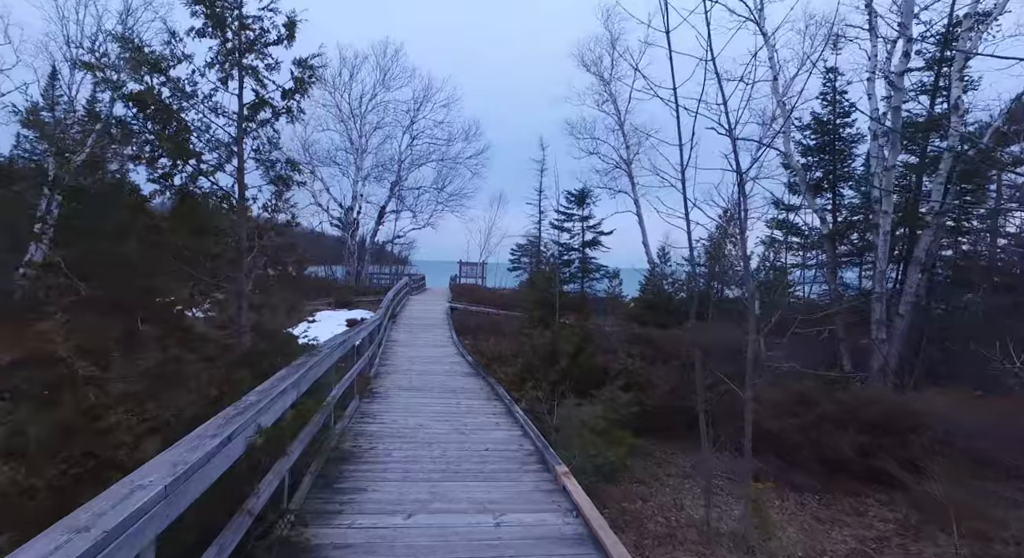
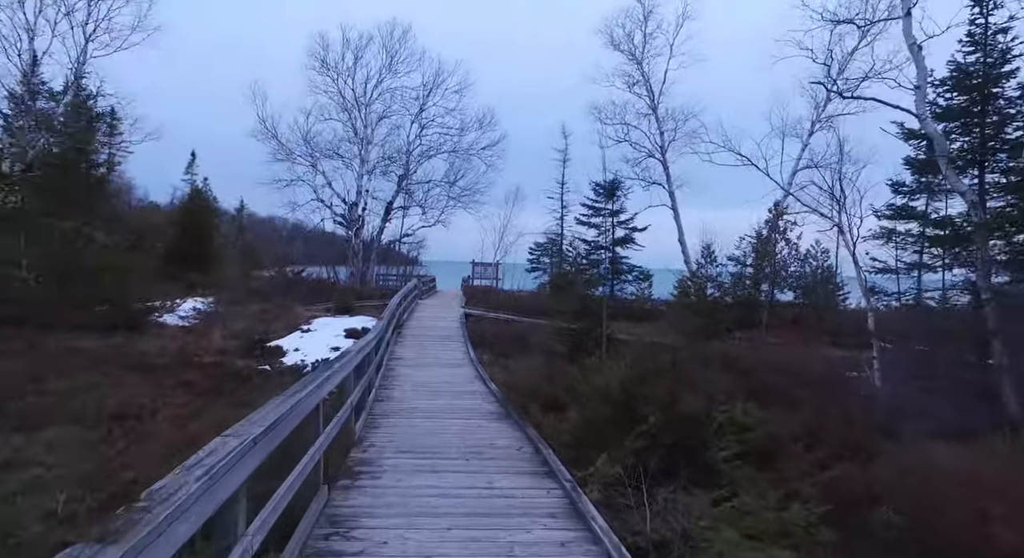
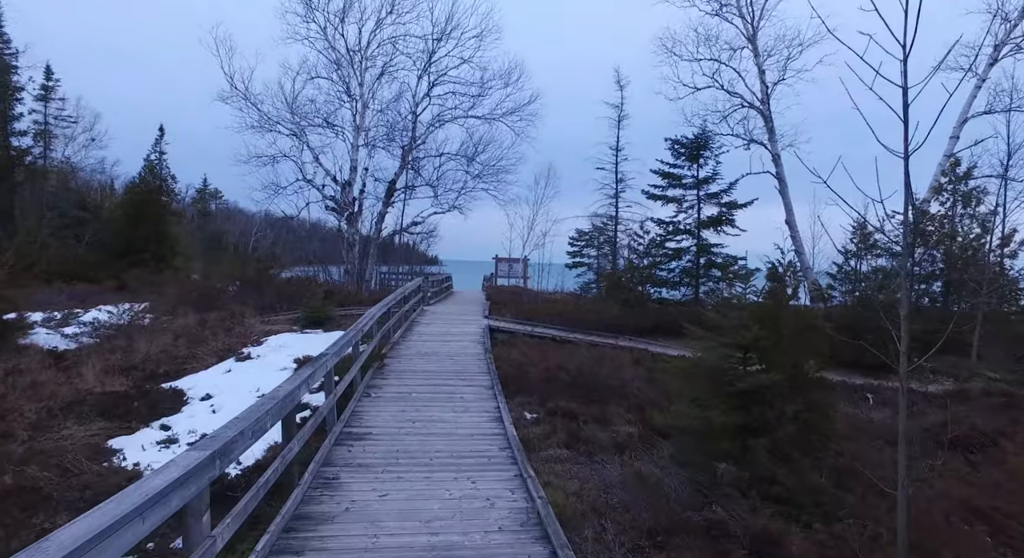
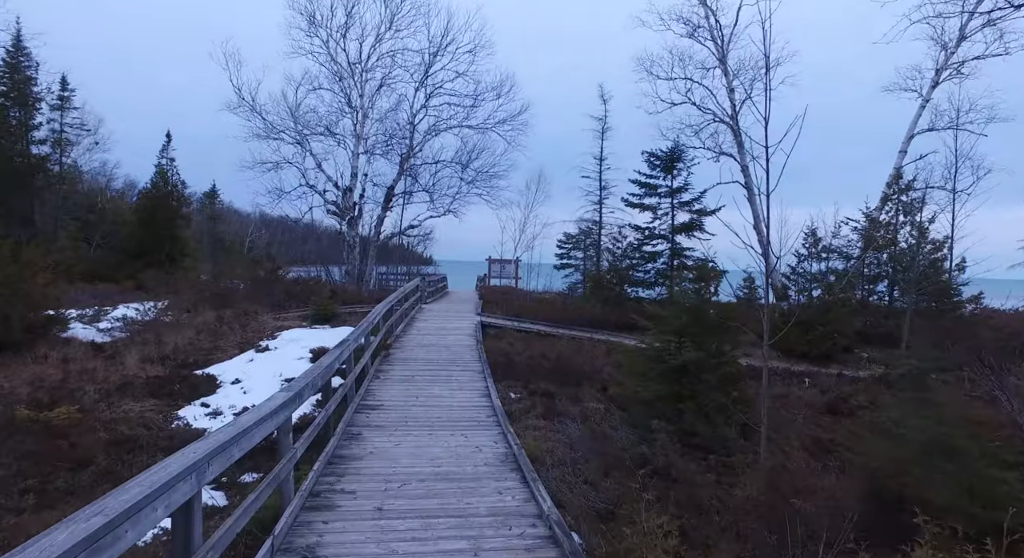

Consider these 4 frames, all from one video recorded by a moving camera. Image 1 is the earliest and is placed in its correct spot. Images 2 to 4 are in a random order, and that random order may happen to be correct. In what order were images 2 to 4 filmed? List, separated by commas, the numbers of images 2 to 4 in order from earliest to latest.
2, 4, 3
